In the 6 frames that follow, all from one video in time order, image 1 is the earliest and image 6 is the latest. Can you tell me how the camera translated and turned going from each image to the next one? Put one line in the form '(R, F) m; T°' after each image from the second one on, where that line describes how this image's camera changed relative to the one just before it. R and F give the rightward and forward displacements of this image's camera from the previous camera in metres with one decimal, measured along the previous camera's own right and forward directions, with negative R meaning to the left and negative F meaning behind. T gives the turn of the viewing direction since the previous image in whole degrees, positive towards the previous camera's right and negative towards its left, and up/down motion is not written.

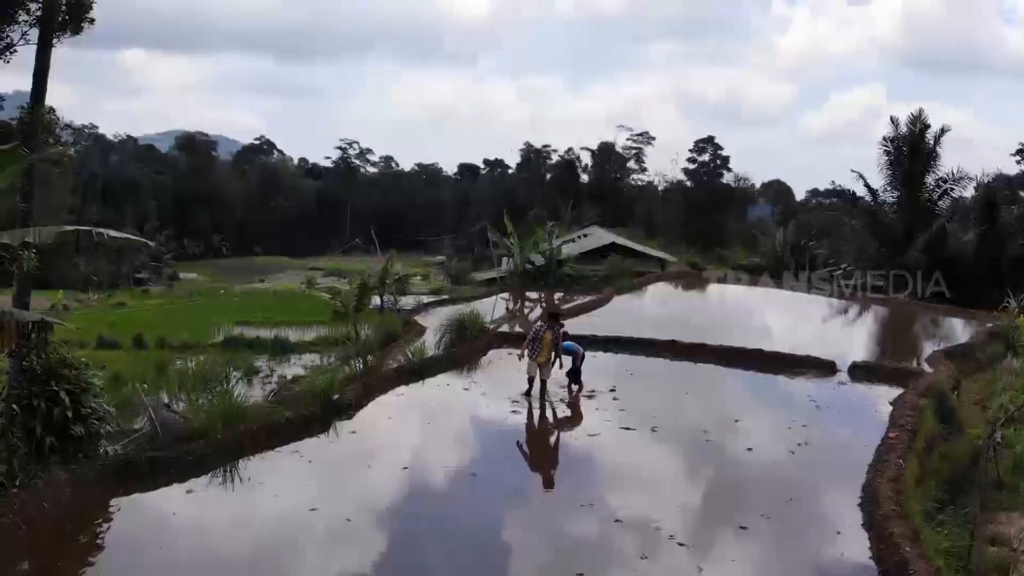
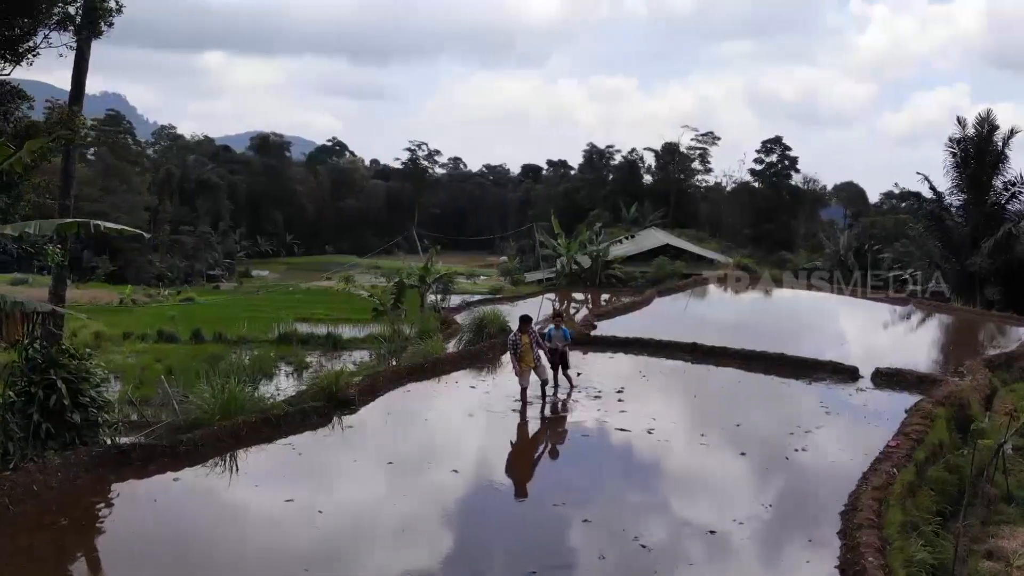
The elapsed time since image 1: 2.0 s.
(+0.5, 0.0) m; -4°
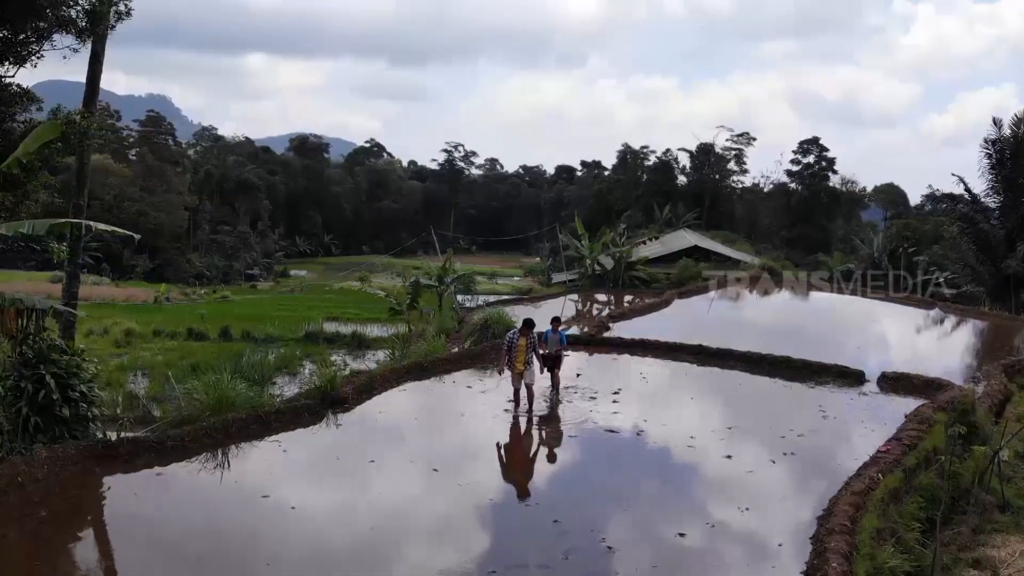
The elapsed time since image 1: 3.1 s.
(+0.3, 0.0) m; -2°
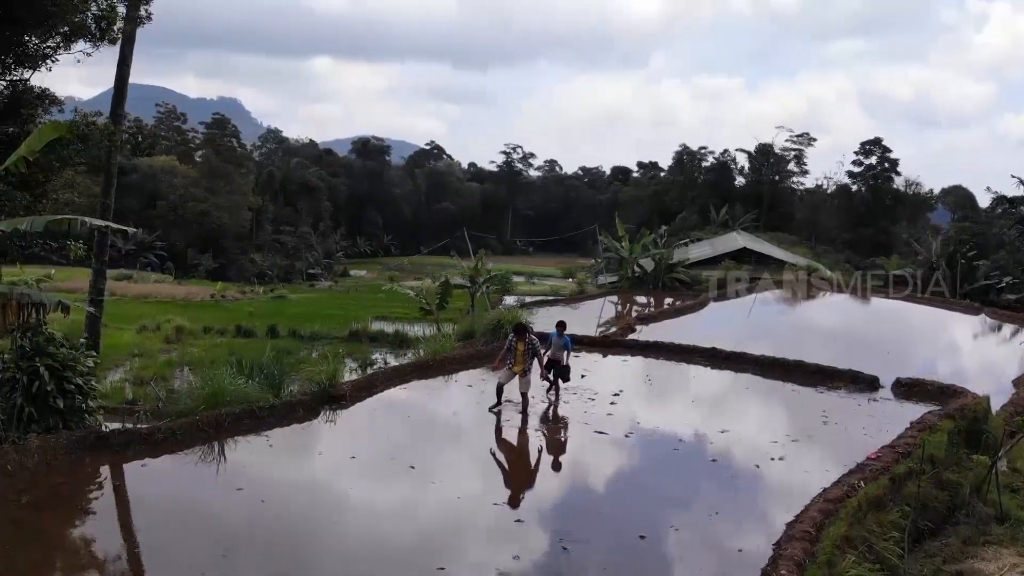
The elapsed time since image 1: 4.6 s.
(+0.5, 0.0) m; -3°
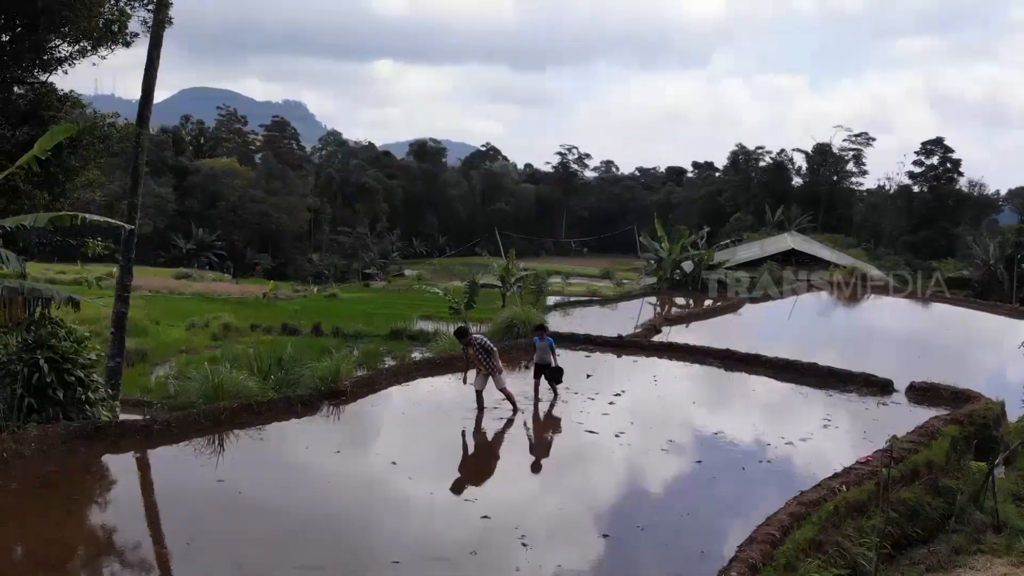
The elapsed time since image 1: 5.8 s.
(+0.4, 0.0) m; -3°
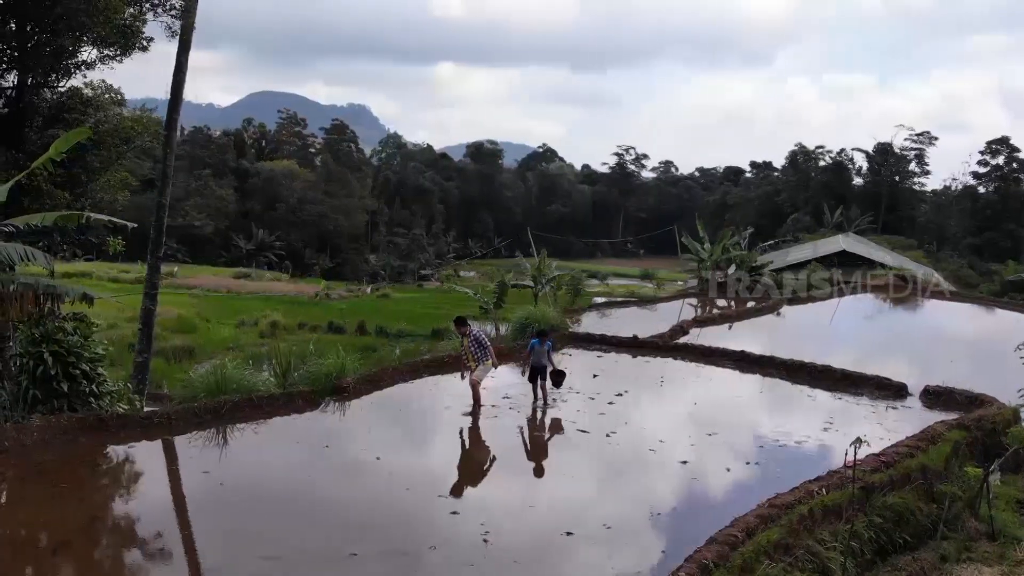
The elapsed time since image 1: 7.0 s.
(+0.4, 0.0) m; -3°
